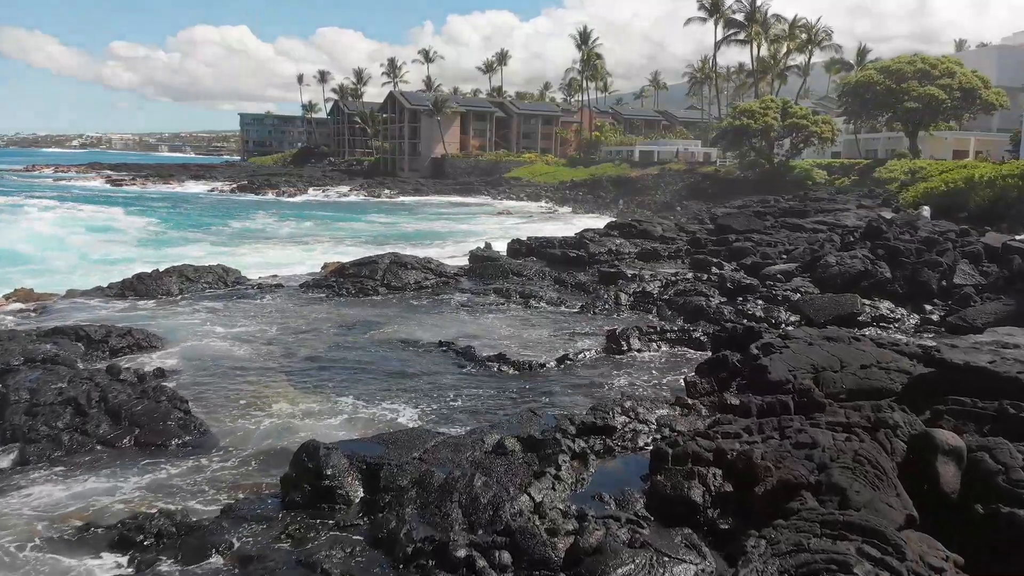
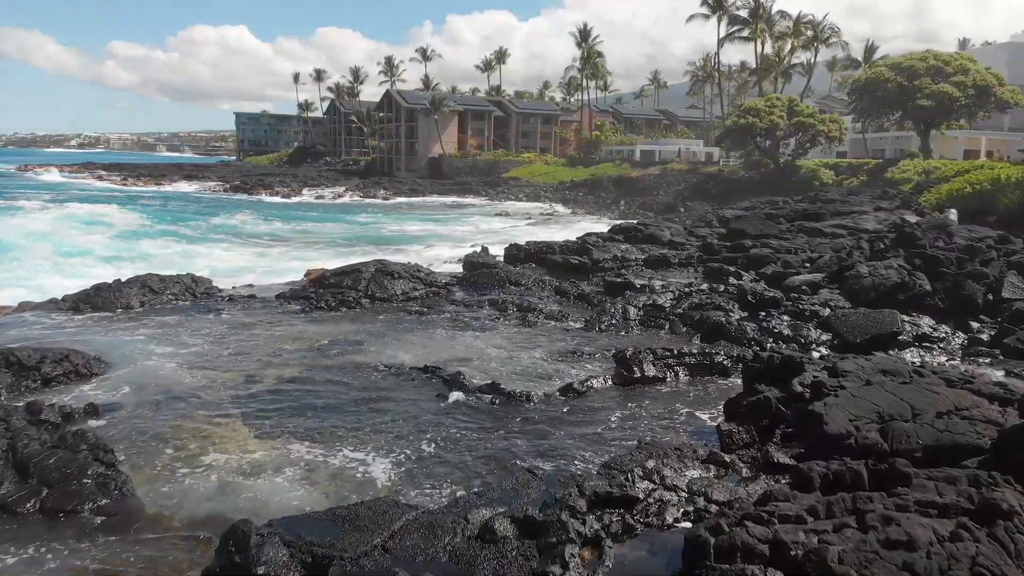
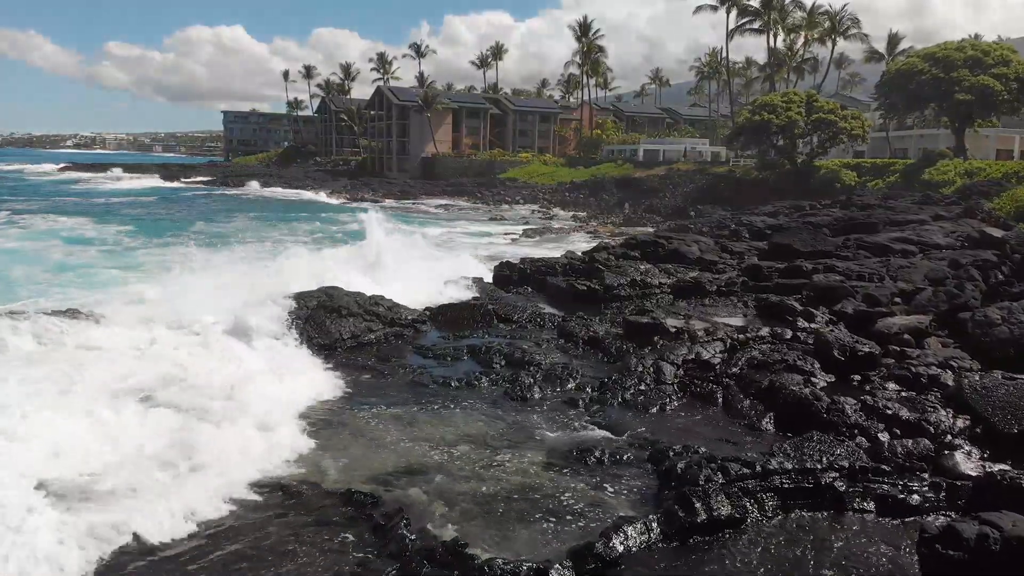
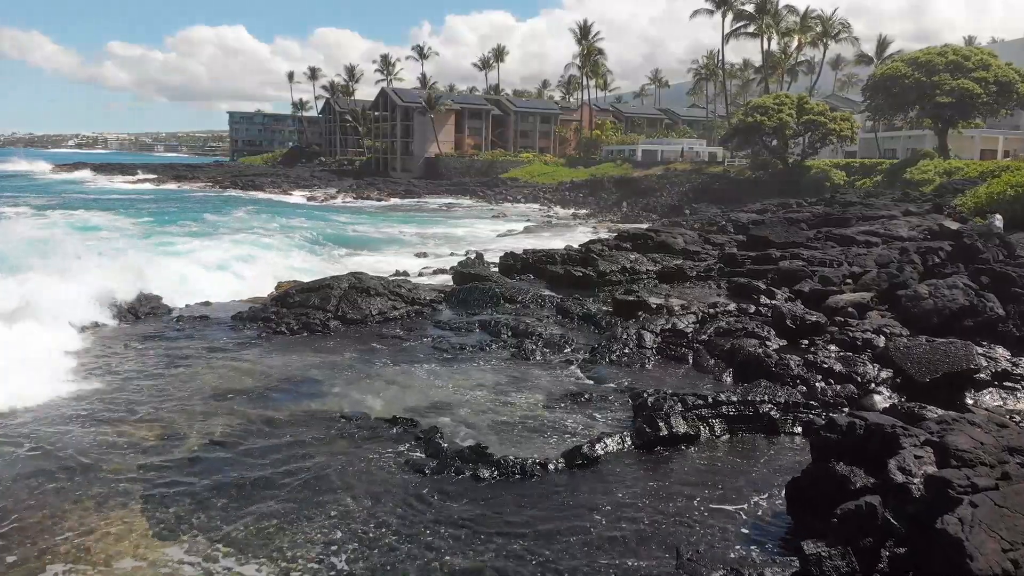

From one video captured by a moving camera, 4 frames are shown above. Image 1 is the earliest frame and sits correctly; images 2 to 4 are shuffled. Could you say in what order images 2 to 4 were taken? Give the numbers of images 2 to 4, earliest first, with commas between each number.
2, 4, 3
